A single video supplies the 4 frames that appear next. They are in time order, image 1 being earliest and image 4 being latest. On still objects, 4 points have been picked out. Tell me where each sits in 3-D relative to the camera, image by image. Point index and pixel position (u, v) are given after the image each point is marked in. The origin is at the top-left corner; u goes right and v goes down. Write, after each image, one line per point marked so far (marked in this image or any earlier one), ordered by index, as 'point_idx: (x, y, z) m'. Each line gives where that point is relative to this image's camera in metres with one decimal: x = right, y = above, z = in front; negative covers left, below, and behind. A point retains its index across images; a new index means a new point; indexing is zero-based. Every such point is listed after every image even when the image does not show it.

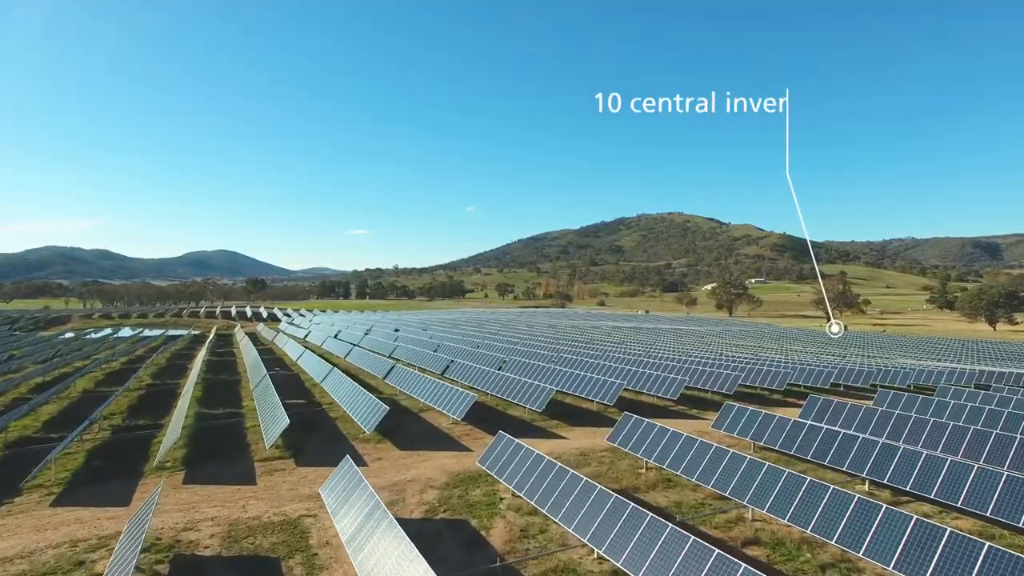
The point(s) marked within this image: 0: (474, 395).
0: (-1.3, -3.9, +19.3) m
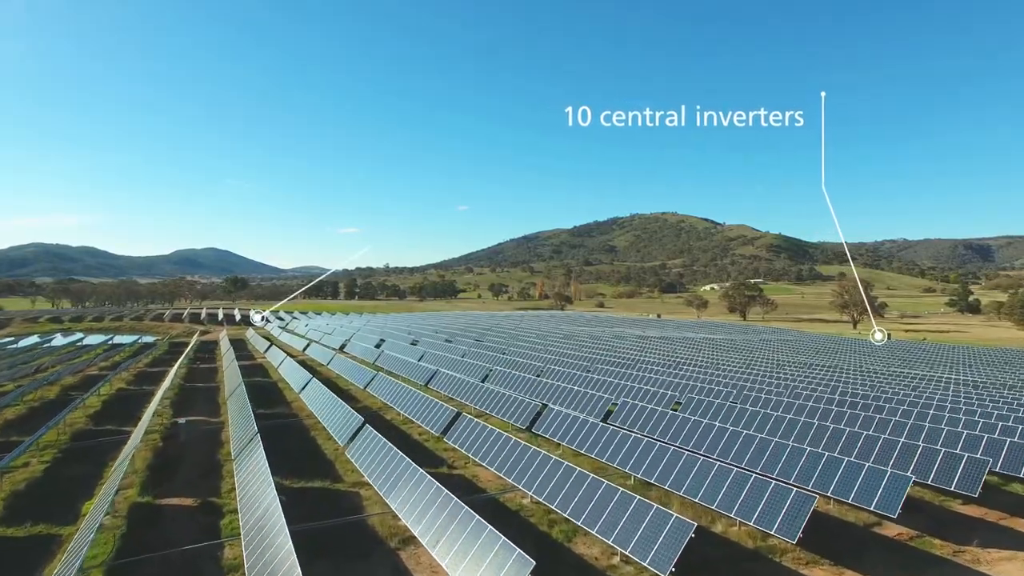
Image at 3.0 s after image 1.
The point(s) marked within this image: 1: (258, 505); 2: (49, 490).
0: (+0.2, -4.2, +8.8) m
1: (-5.5, -4.6, +11.8) m
2: (-12.4, -5.4, +14.6) m
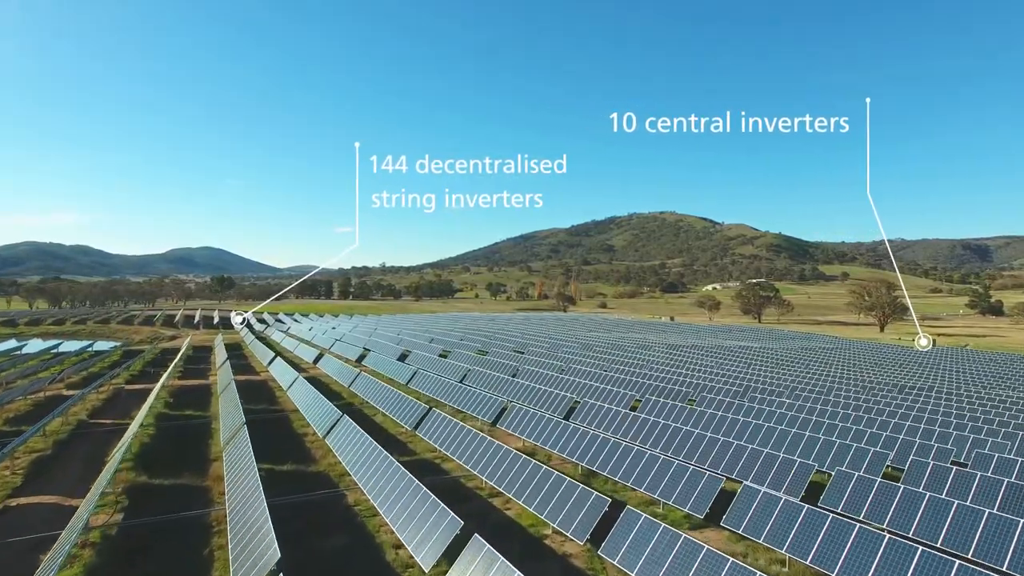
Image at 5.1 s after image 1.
0: (+1.2, -4.3, +0.5) m
1: (-4.5, -4.7, +3.4) m
2: (-11.4, -5.5, +6.2) m
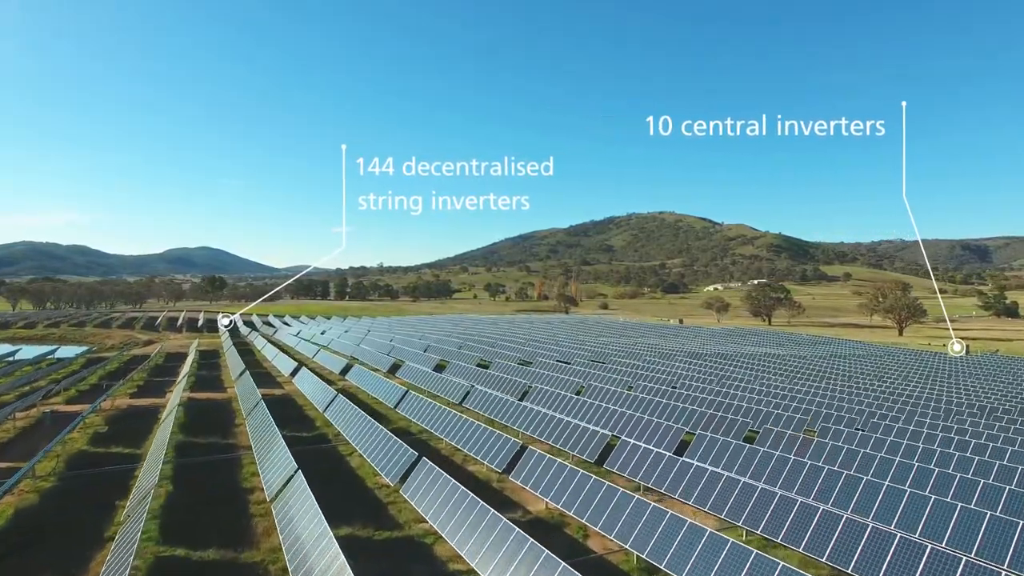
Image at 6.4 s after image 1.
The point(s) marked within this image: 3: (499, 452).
0: (+1.7, -4.4, -4.6) m
1: (-4.0, -4.8, -1.7) m
2: (-10.9, -5.6, +1.1) m
3: (-0.5, -5.2, +17.7) m
